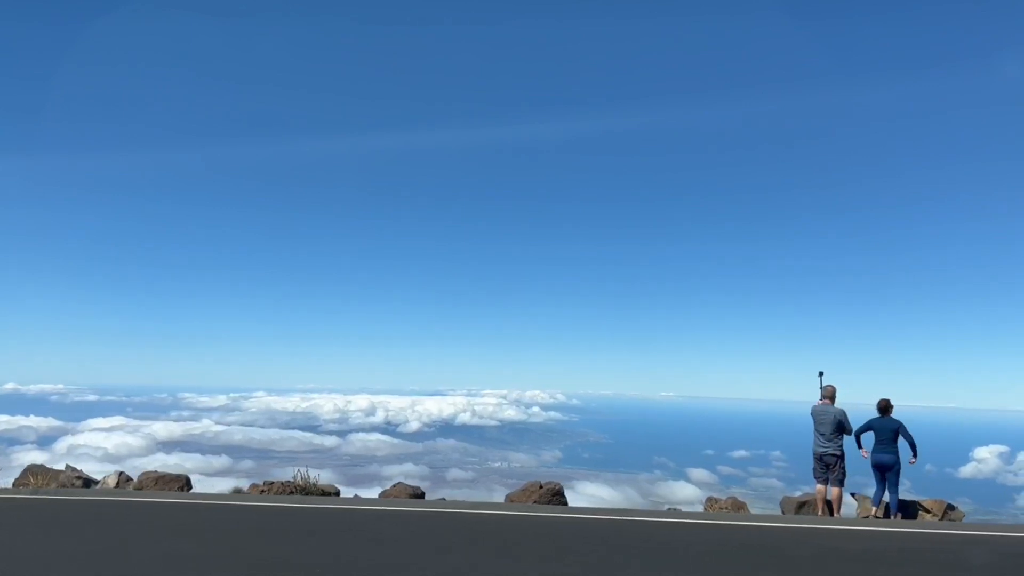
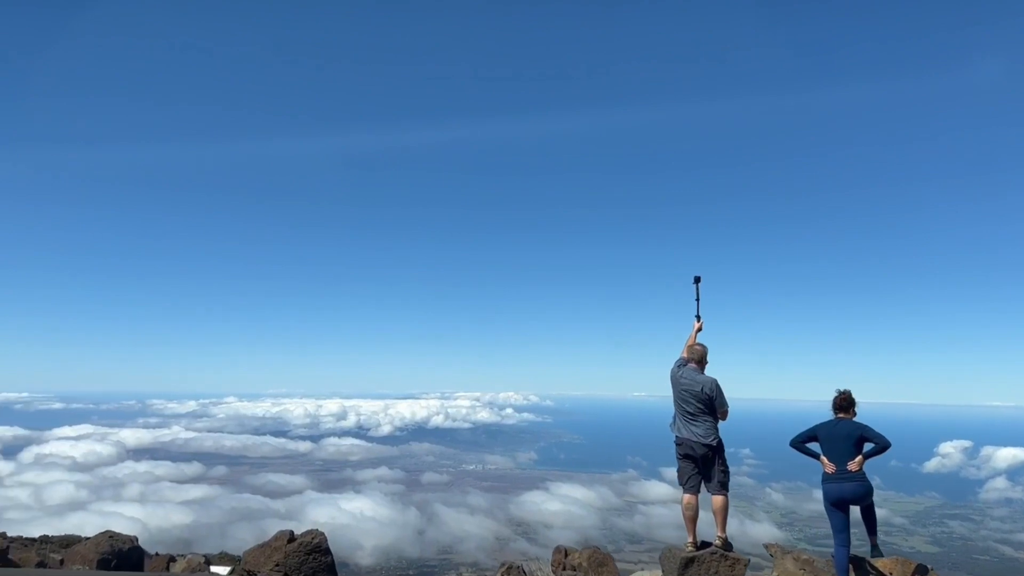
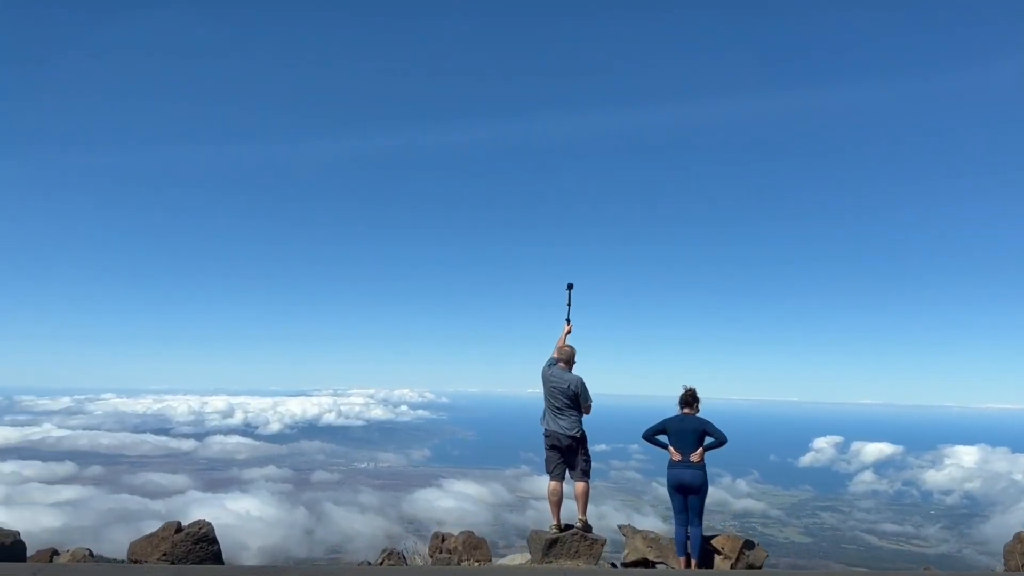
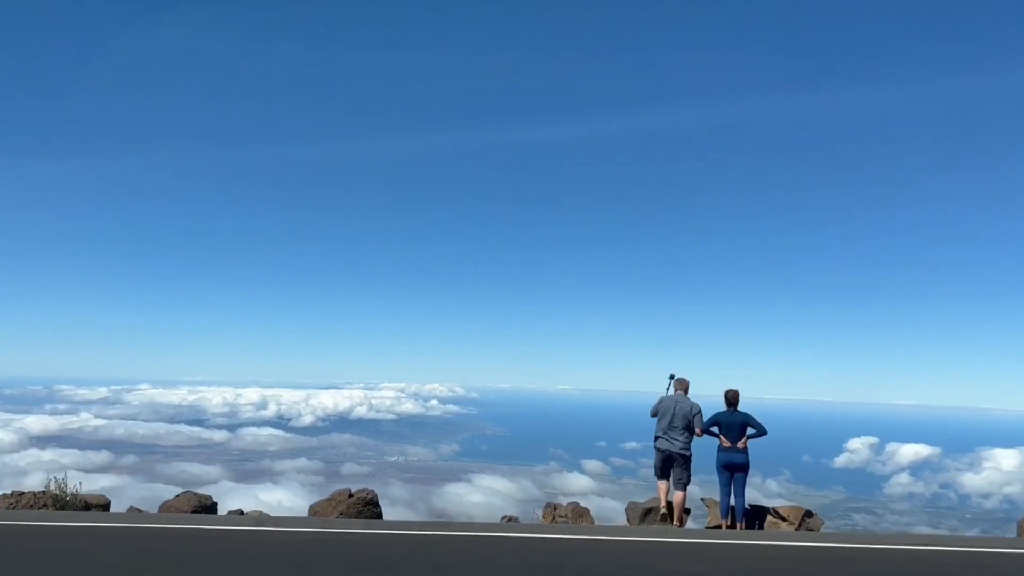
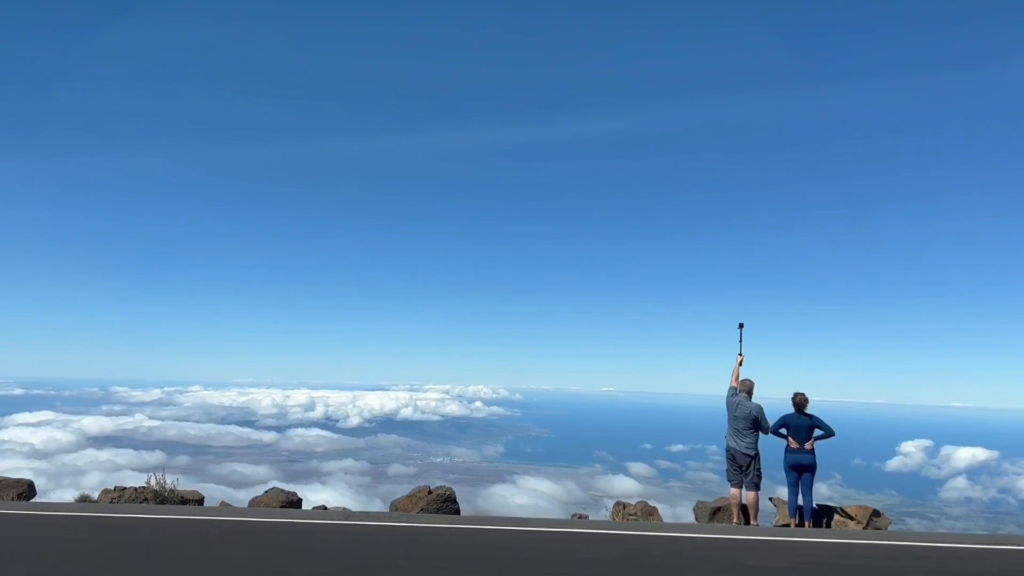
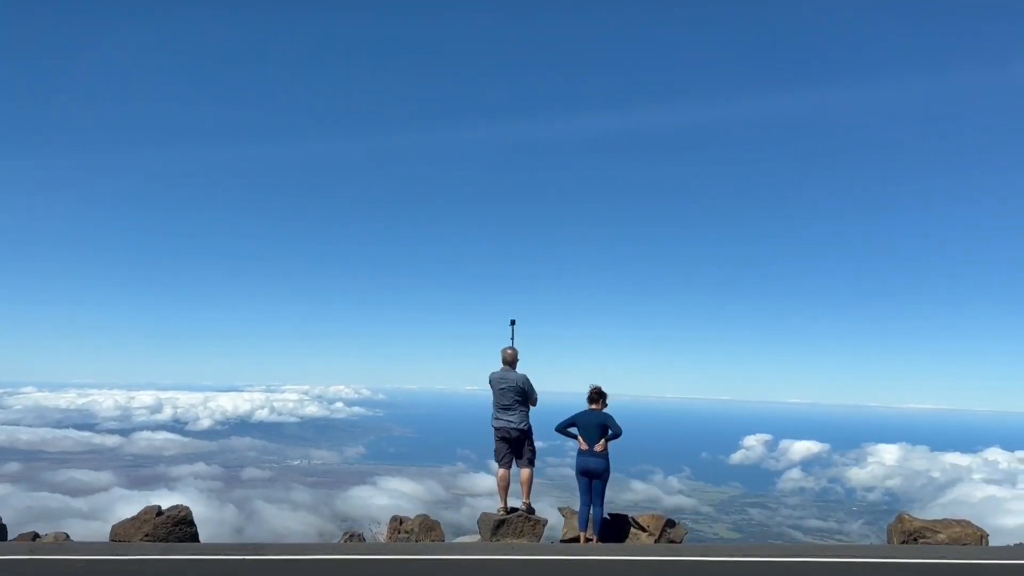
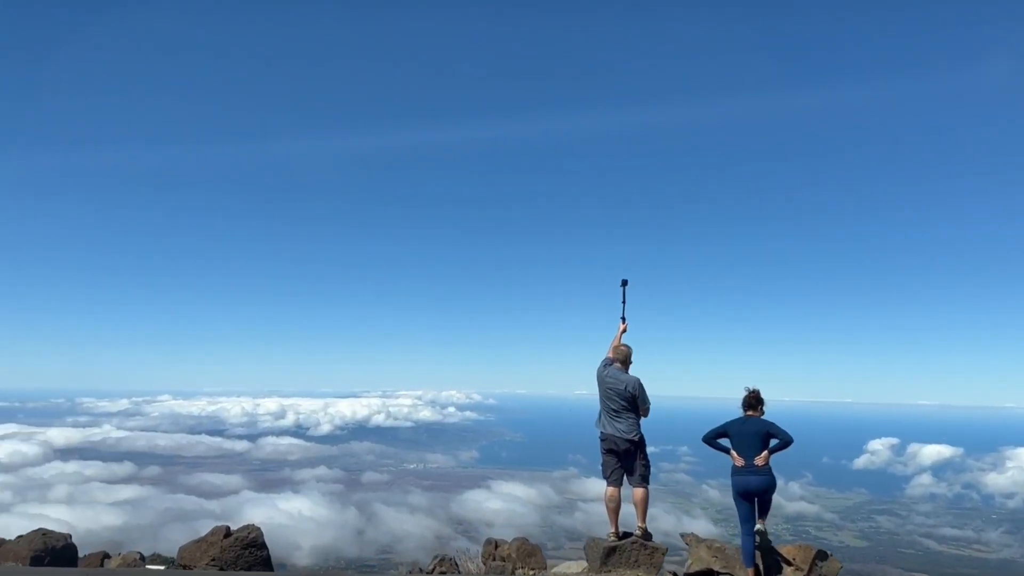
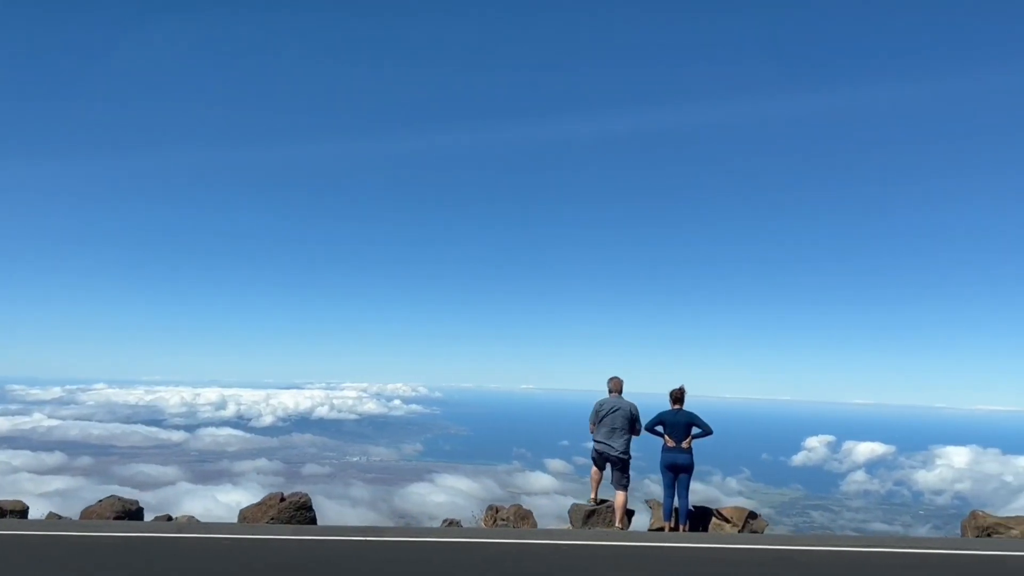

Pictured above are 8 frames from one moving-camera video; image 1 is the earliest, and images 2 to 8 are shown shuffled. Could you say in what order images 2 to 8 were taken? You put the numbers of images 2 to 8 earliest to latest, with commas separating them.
5, 4, 8, 6, 3, 7, 2
